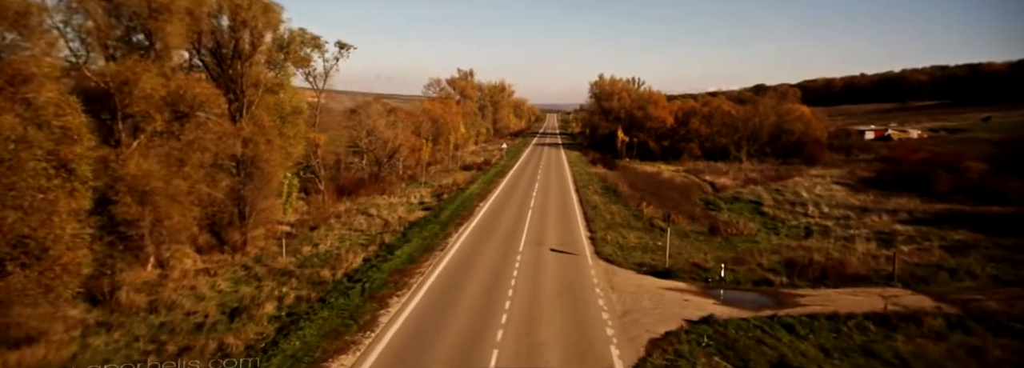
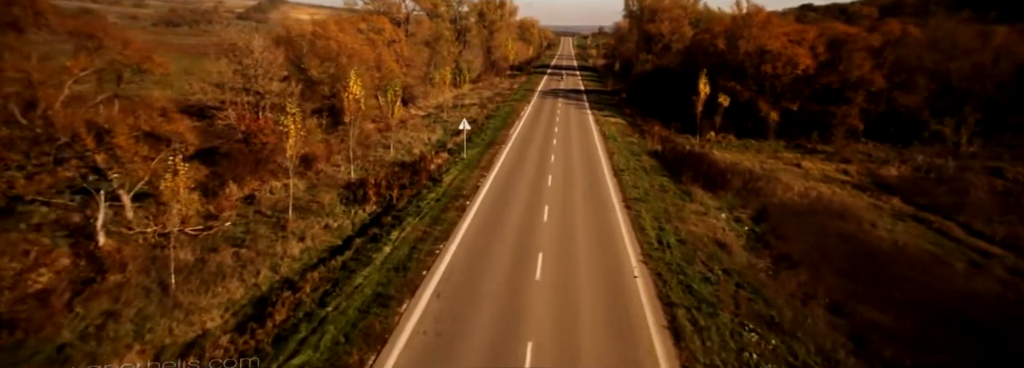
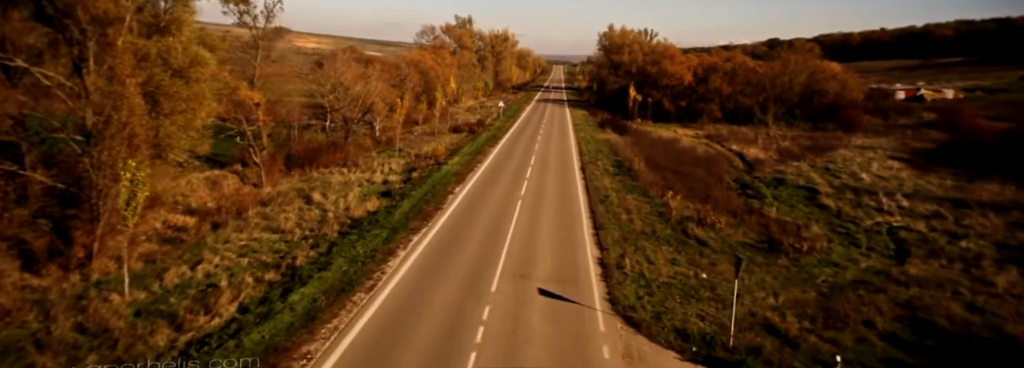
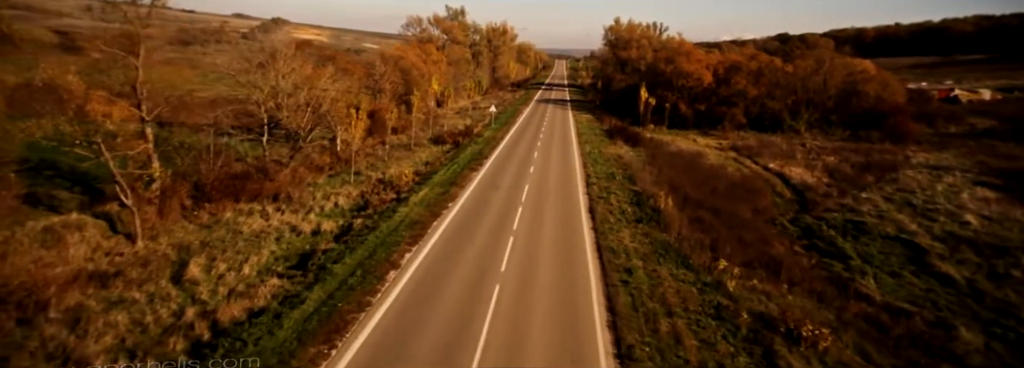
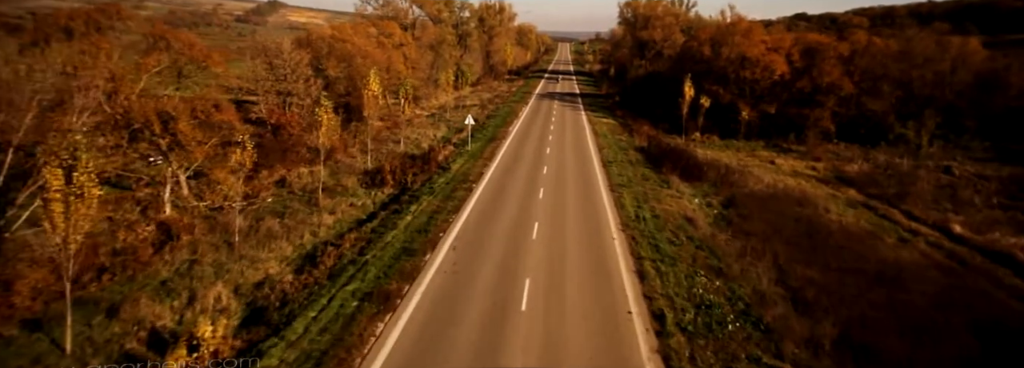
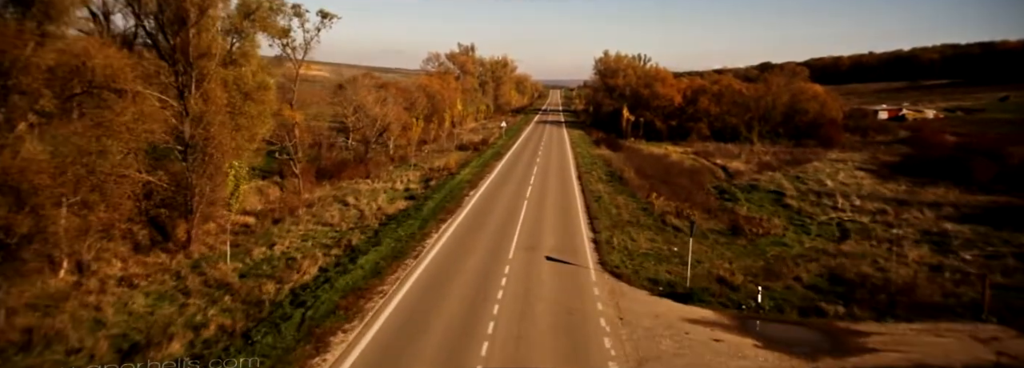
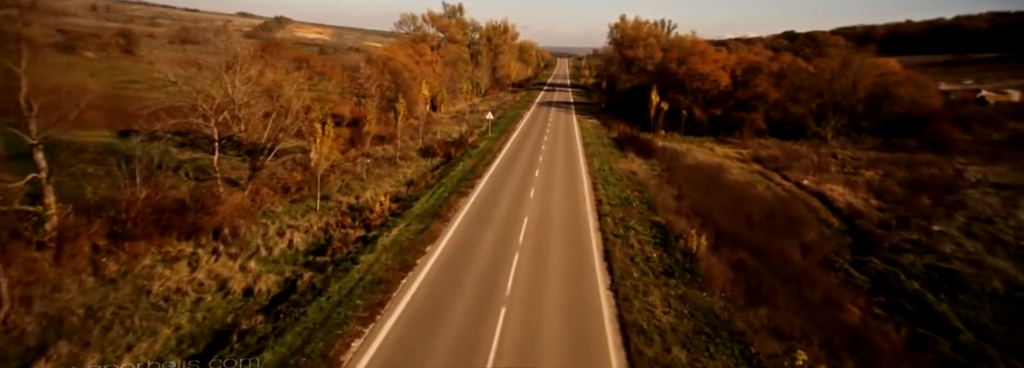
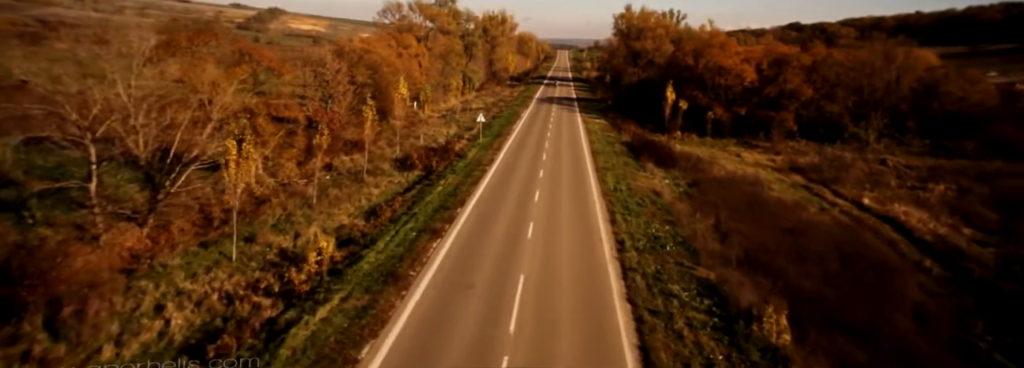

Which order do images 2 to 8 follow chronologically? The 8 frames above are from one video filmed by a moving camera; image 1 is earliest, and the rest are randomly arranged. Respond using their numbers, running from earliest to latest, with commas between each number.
6, 3, 4, 7, 8, 5, 2
